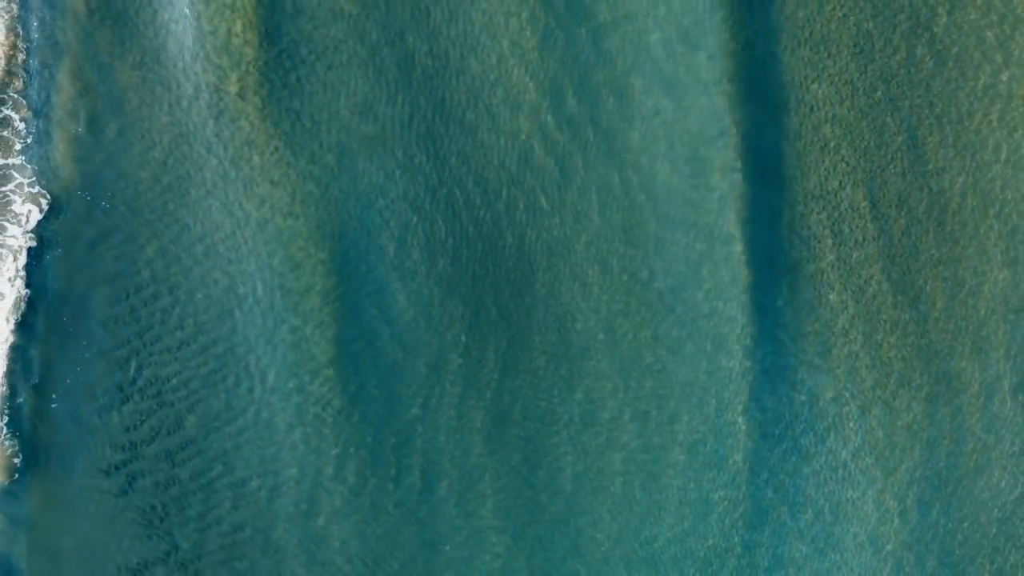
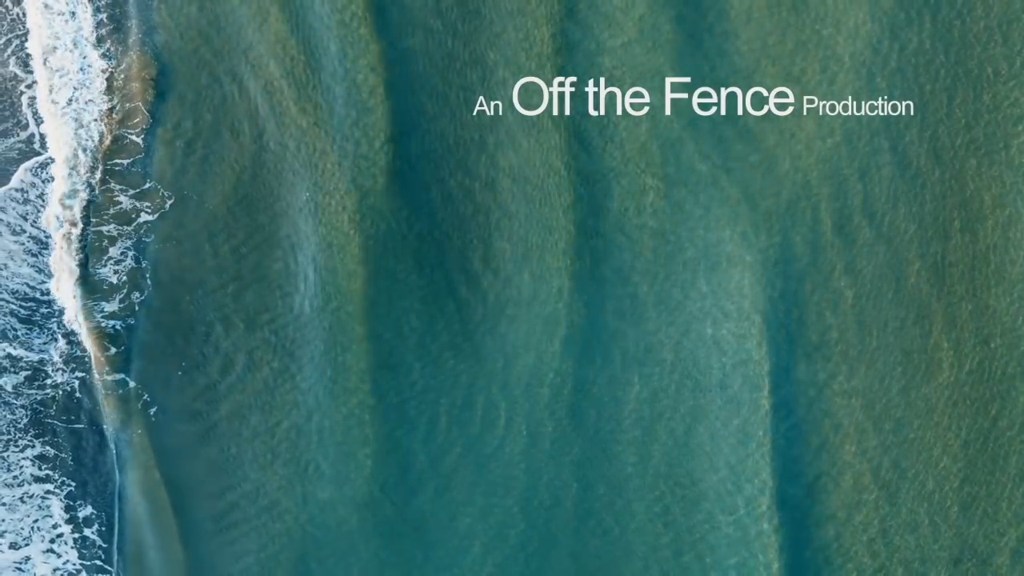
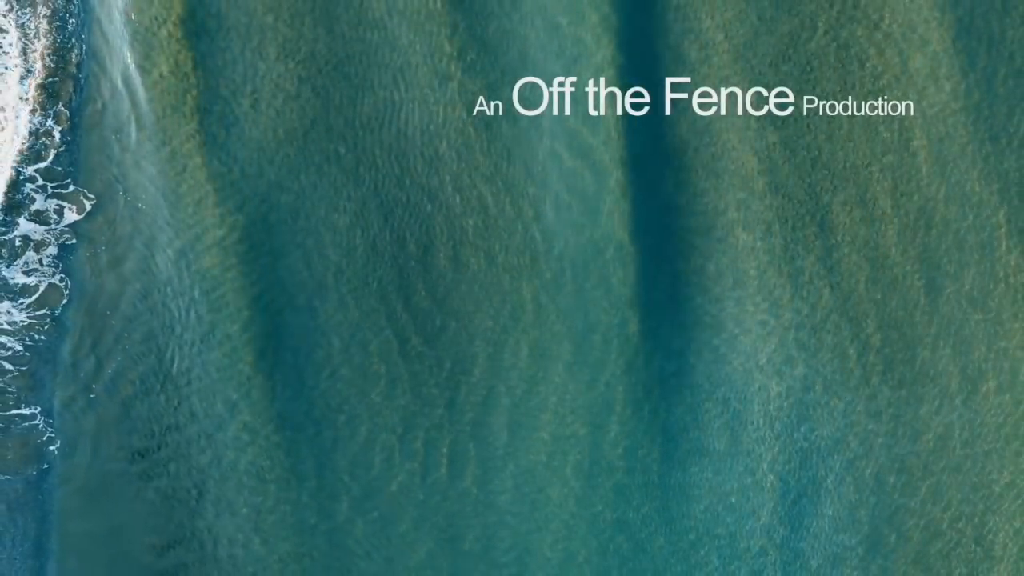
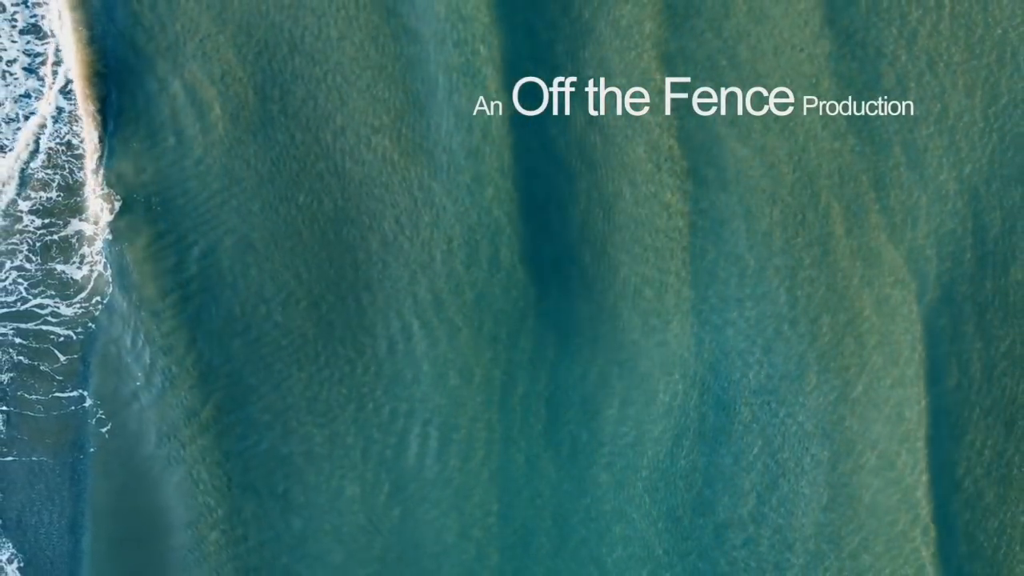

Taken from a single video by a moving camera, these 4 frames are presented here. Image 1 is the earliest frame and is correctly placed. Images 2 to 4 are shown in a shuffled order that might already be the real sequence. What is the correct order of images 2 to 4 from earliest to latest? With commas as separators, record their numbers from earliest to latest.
3, 4, 2
